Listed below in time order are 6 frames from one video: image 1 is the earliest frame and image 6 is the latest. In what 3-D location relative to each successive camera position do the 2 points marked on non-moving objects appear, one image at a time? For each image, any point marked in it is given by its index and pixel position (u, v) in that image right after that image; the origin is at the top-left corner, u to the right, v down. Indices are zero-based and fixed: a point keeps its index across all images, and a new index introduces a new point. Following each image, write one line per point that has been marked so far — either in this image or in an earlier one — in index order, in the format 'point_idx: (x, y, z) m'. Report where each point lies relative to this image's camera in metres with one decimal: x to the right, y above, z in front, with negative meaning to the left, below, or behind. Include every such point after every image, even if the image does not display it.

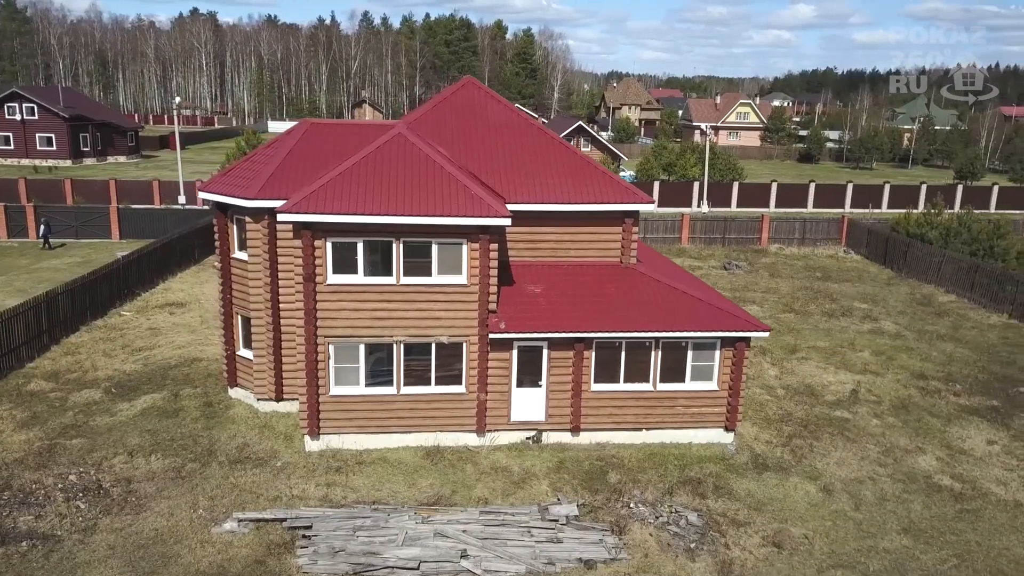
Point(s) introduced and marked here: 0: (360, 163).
0: (-2.6, +2.1, +13.8) m
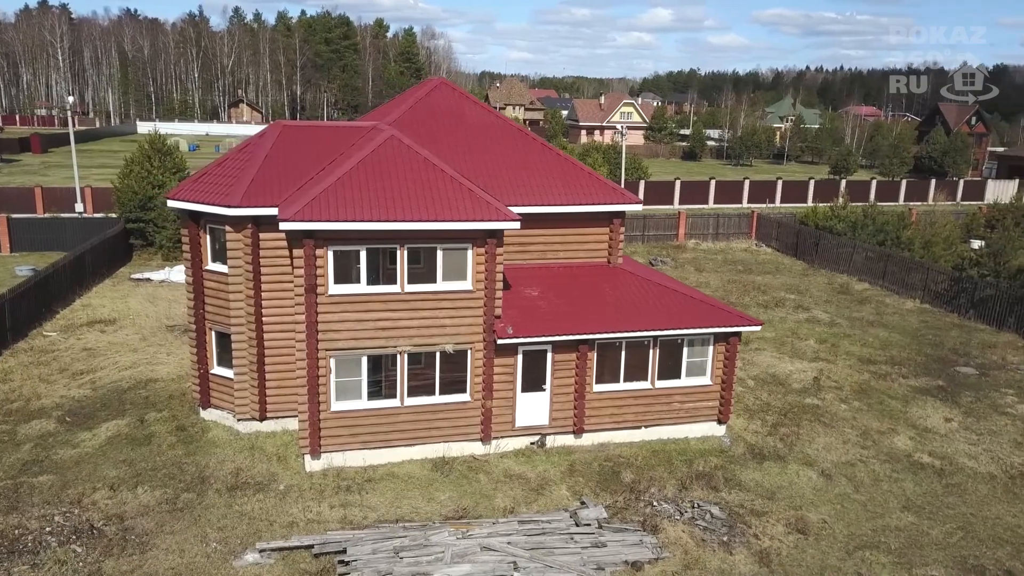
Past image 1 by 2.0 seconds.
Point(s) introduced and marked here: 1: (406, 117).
0: (-2.5, +2.0, +13.2) m
1: (-2.1, +3.4, +15.7) m
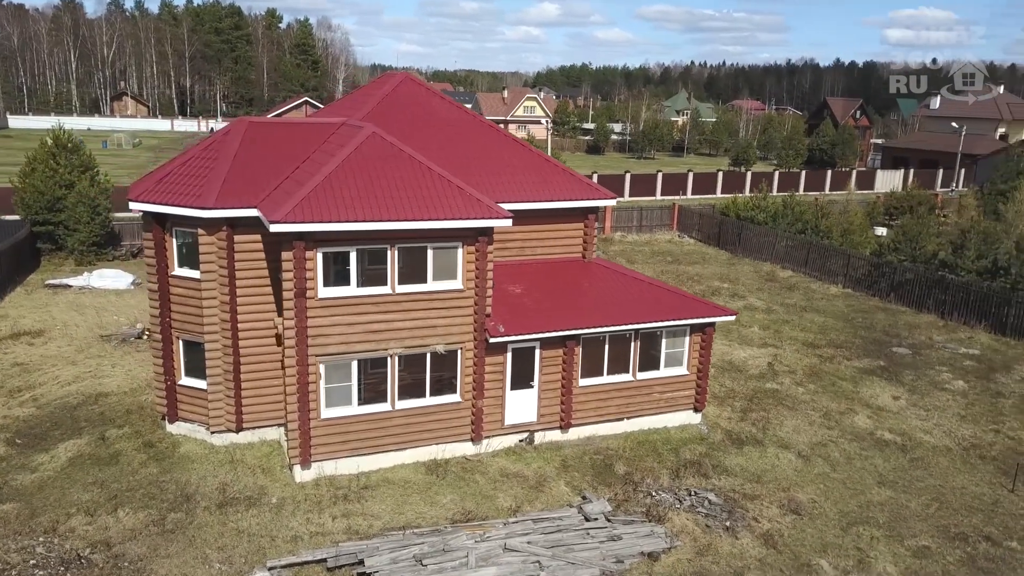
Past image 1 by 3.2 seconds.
0: (-2.7, +1.9, +12.7) m
1: (-2.6, +3.4, +15.3) m
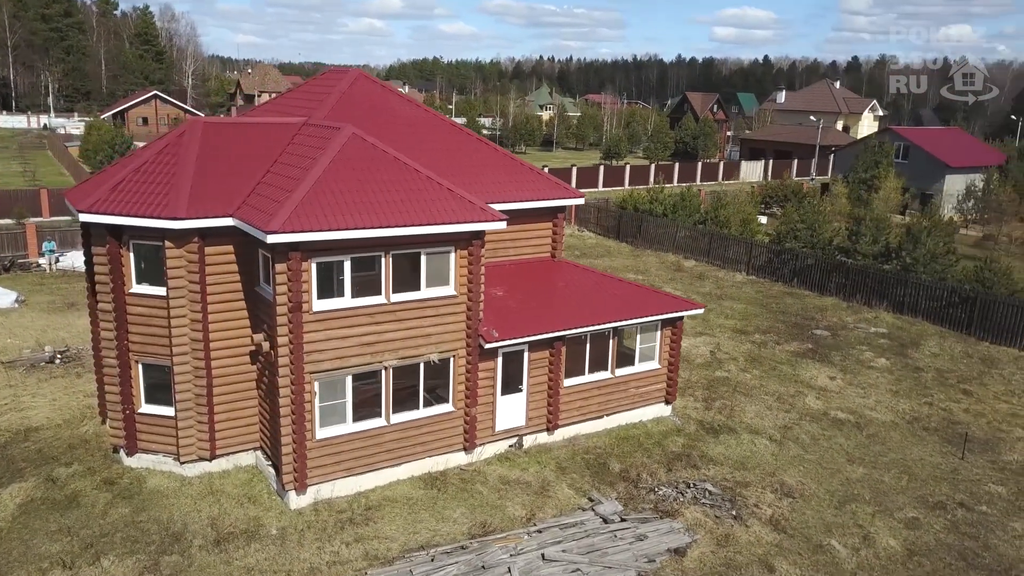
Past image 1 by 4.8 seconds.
0: (-2.7, +1.8, +12.0) m
1: (-3.1, +3.2, +14.5) m
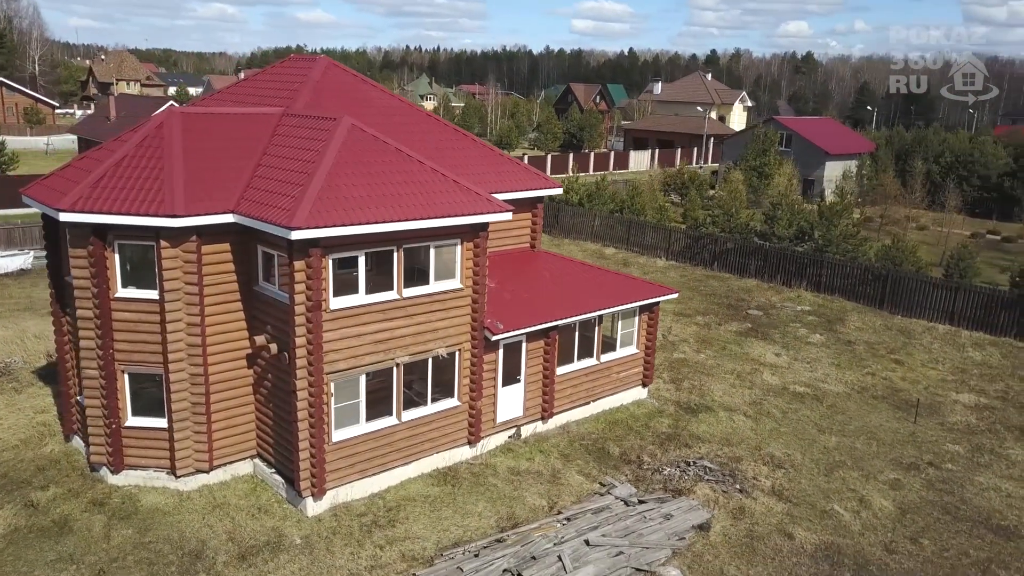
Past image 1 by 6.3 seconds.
0: (-2.5, +1.8, +11.5) m
1: (-3.4, +3.2, +13.9) m
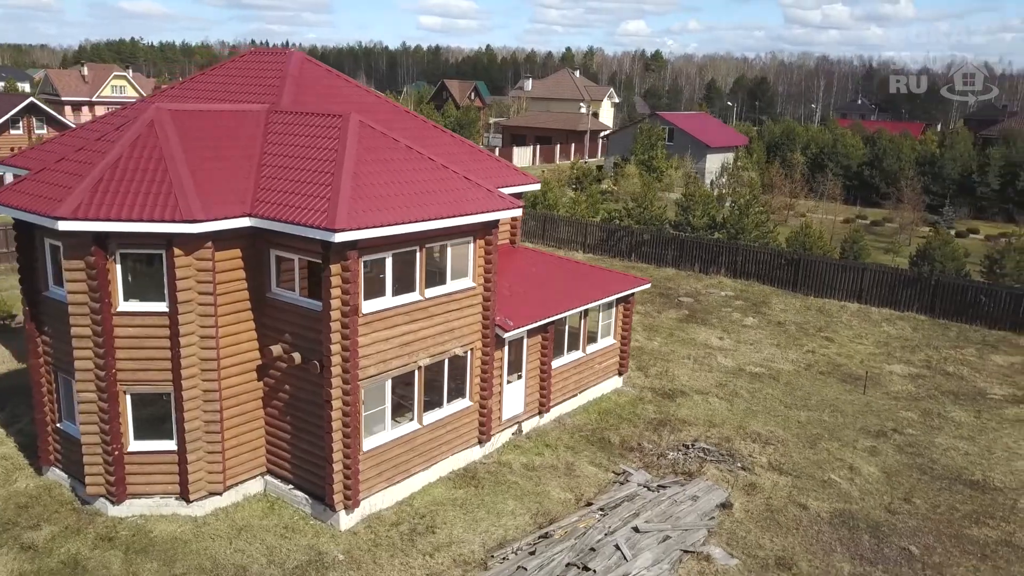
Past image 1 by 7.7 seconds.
0: (-2.2, +1.7, +11.1) m
1: (-3.5, +3.2, +13.2) m
